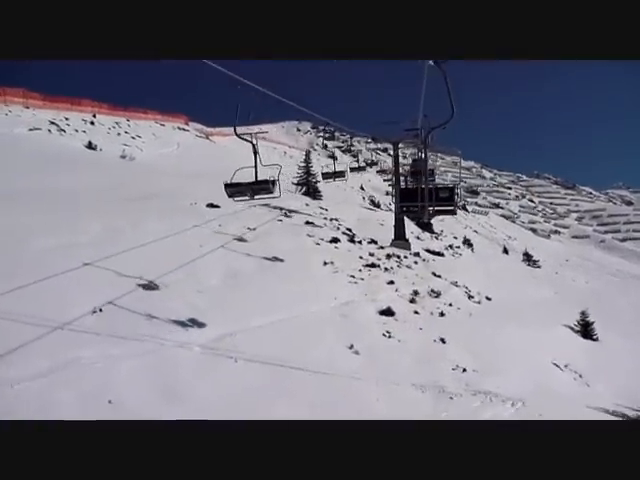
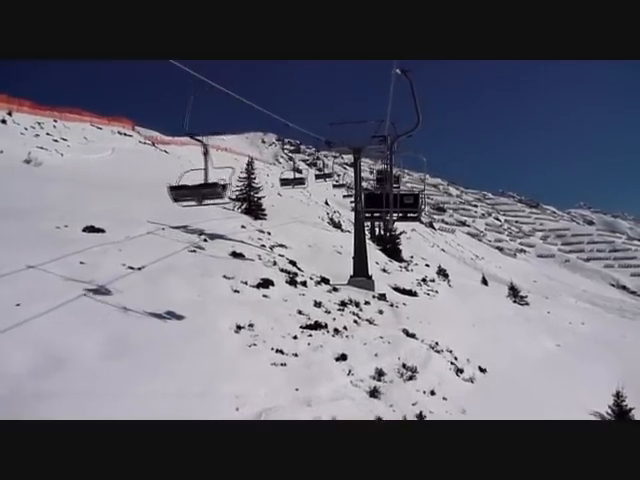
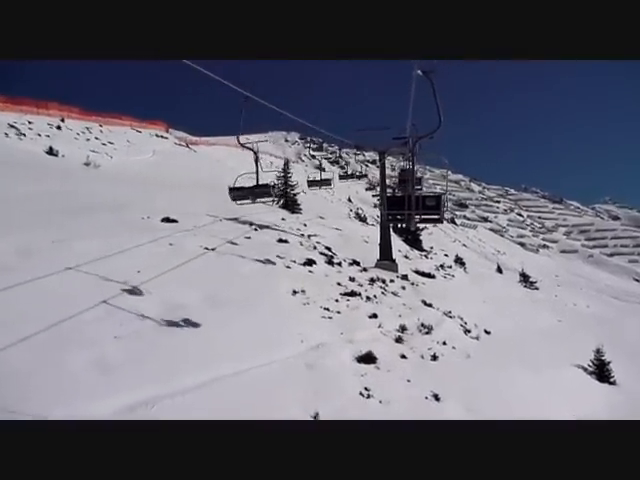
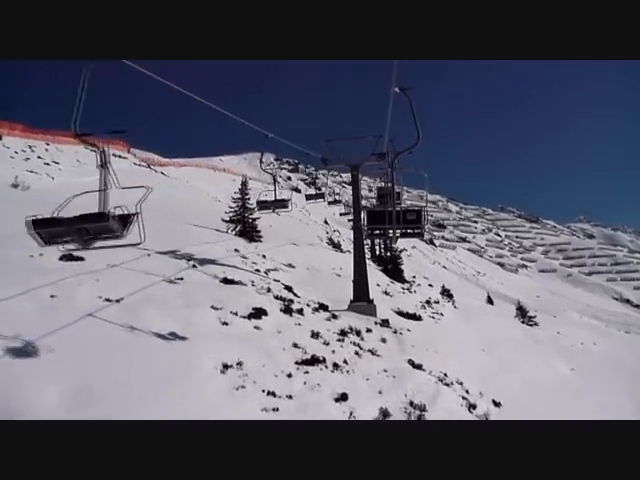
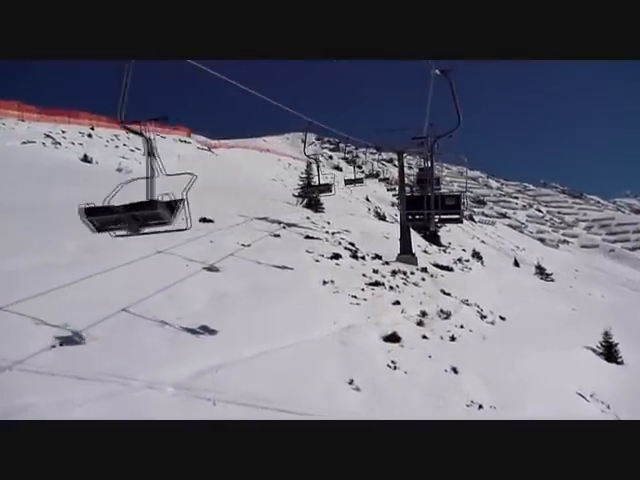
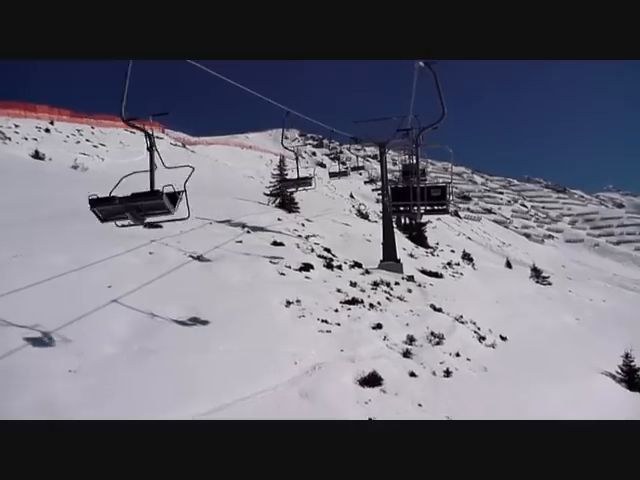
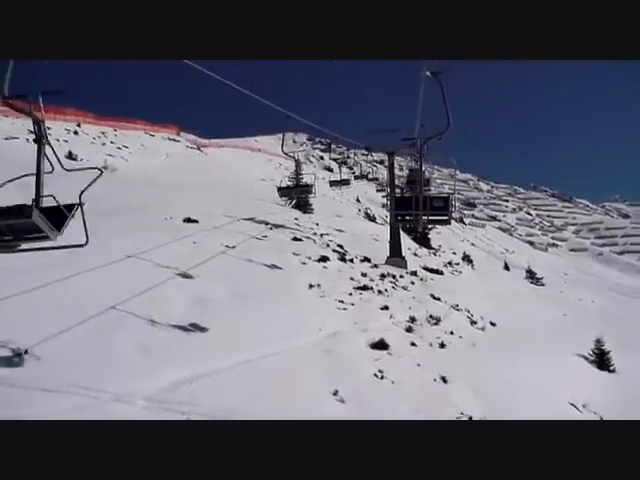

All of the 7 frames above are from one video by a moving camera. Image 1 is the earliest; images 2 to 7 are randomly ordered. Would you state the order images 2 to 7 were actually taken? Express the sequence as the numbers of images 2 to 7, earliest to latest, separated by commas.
5, 7, 3, 6, 2, 4
